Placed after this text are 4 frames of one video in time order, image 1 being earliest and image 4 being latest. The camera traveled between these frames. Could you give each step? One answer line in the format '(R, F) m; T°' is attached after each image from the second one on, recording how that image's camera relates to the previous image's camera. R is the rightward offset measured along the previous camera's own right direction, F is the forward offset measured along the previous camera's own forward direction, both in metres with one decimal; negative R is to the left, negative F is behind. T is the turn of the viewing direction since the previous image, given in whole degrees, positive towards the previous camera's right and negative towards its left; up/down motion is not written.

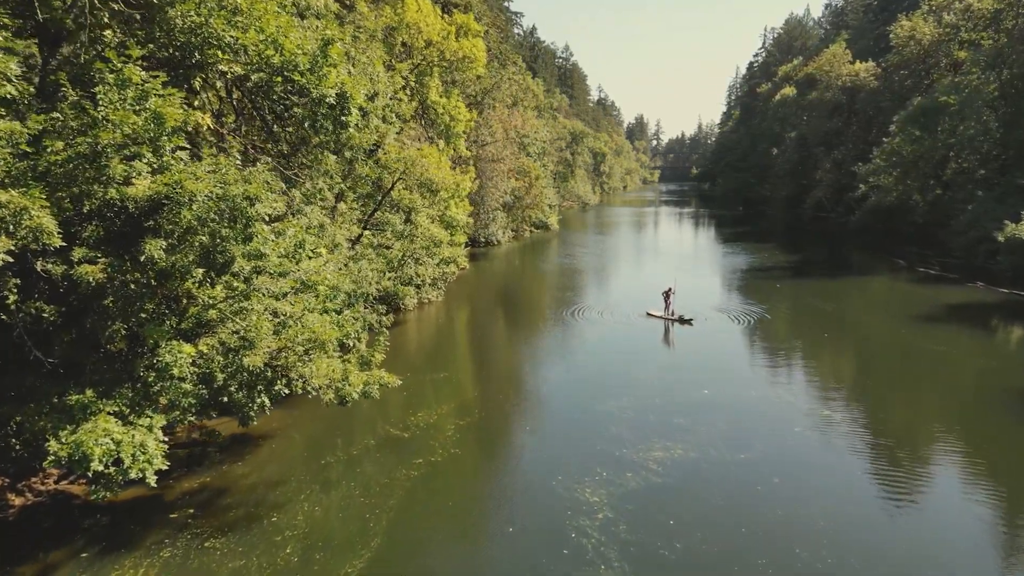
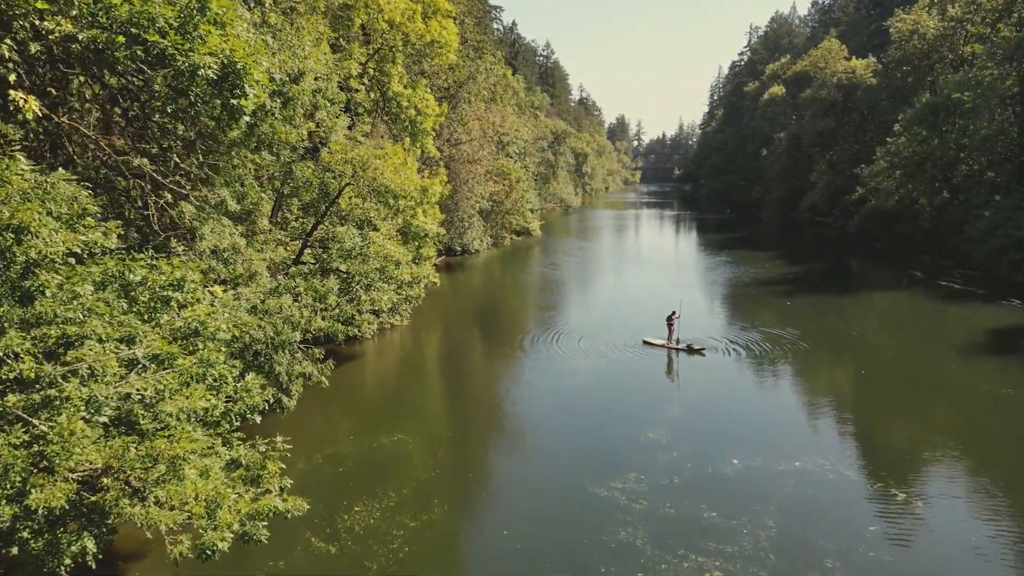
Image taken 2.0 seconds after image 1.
(+0.1, +3.7) m; +1°
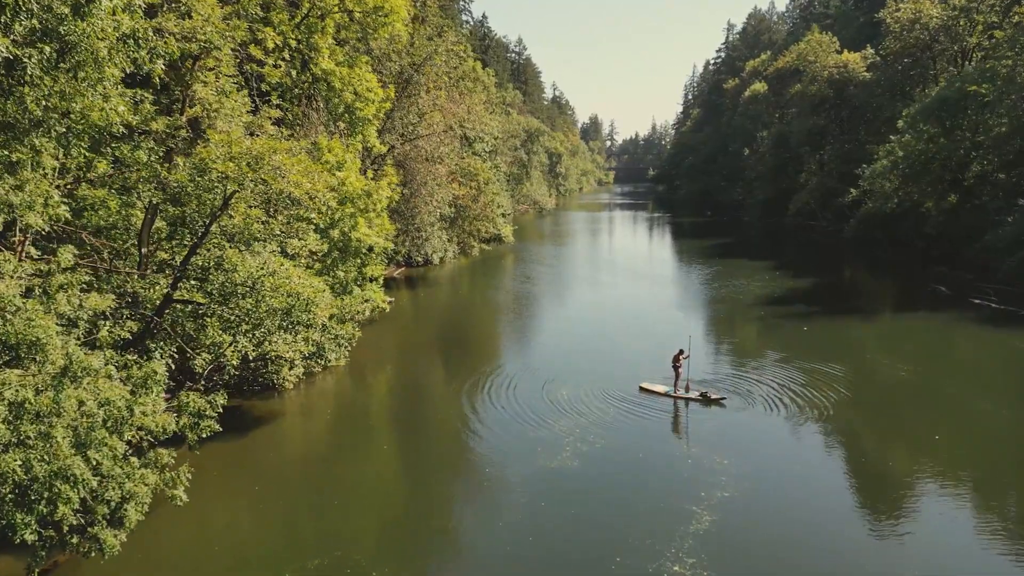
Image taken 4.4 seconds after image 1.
(+0.2, +4.6) m; +2°
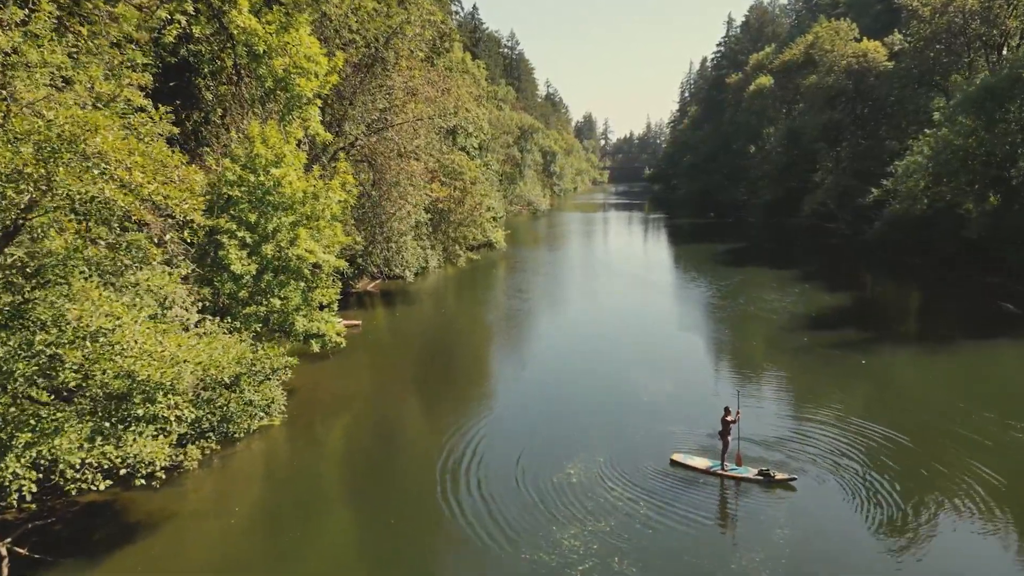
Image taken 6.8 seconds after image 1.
(+0.1, +4.5) m; +1°
